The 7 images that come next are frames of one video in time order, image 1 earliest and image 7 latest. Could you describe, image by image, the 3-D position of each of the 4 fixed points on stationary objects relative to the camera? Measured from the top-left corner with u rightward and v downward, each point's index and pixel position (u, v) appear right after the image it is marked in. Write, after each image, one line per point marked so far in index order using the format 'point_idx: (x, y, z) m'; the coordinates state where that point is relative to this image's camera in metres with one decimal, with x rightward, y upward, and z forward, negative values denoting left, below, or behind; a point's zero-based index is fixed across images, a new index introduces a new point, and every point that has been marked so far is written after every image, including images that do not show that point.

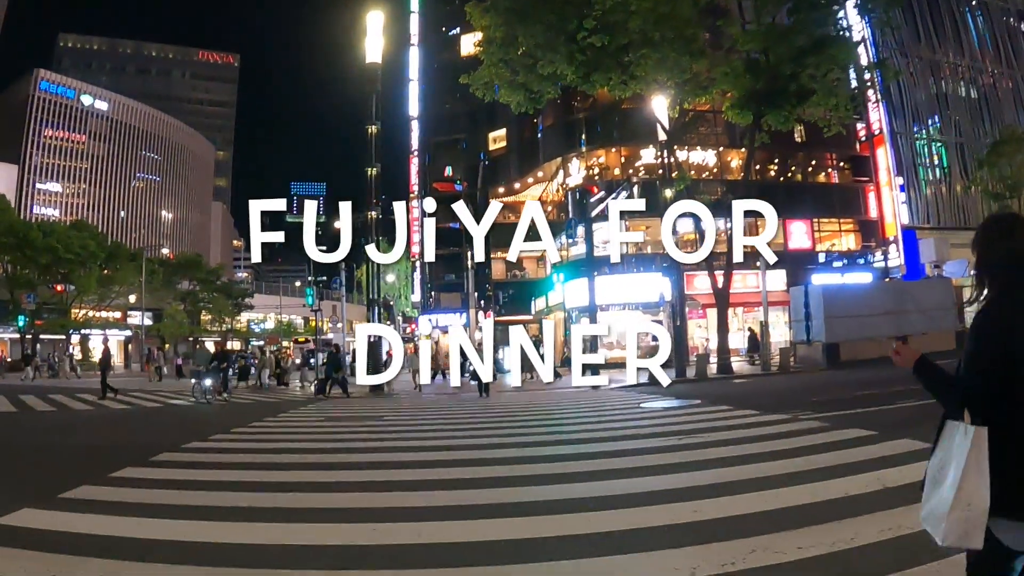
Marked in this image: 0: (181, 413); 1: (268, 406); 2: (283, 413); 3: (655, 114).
0: (-7.8, -3.1, +16.2) m
1: (-6.7, -3.2, +18.1) m
2: (-5.5, -3.0, +15.9) m
3: (+3.7, +4.5, +16.9) m
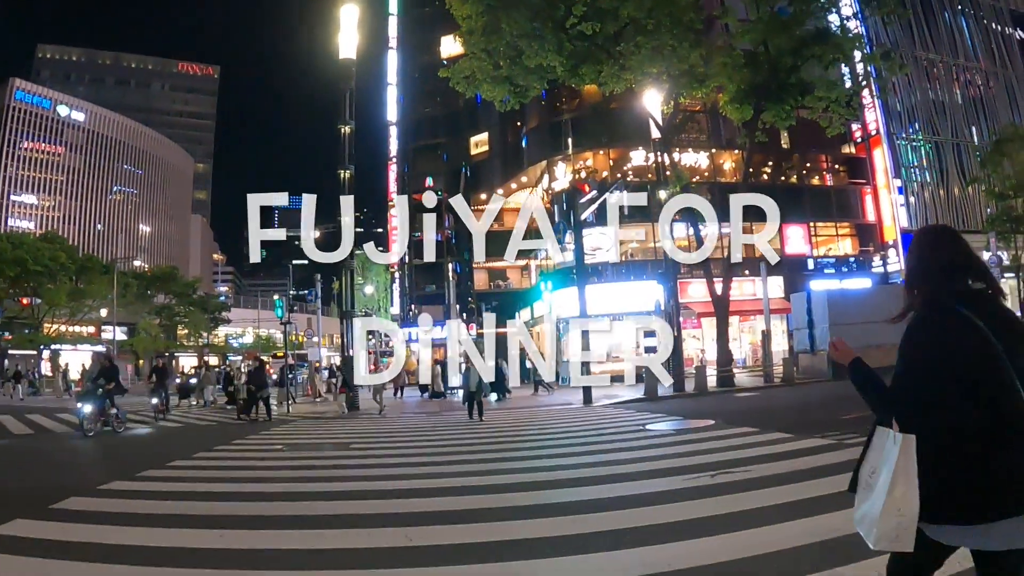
0: (-8.1, -3.3, +14.9) m
1: (-7.0, -3.5, +16.8) m
2: (-5.8, -3.3, +14.6) m
3: (+3.3, +4.3, +15.9) m
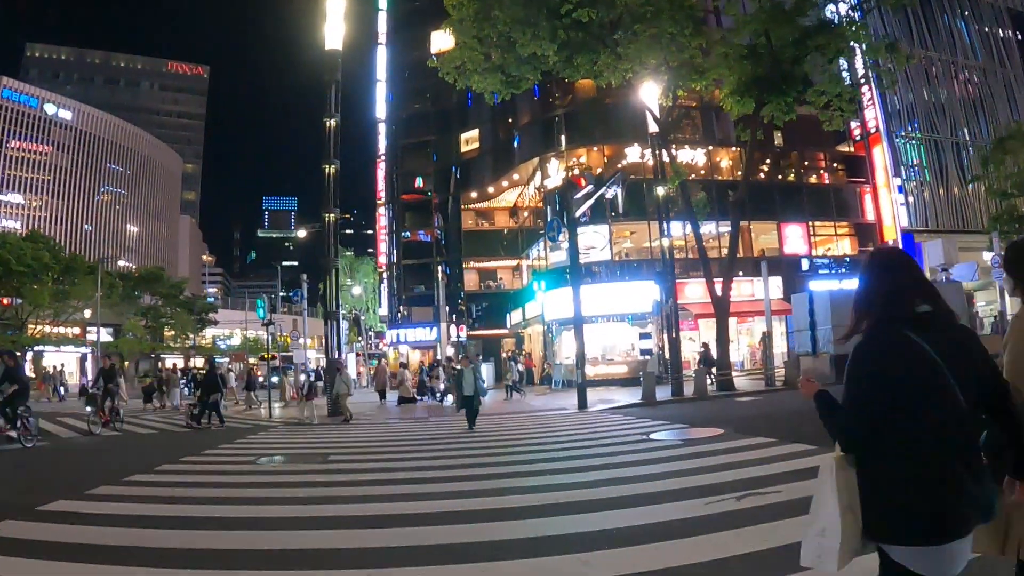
0: (-8.3, -3.3, +14.2) m
1: (-7.2, -3.5, +16.1) m
2: (-5.9, -3.3, +13.9) m
3: (+3.1, +4.3, +15.4) m
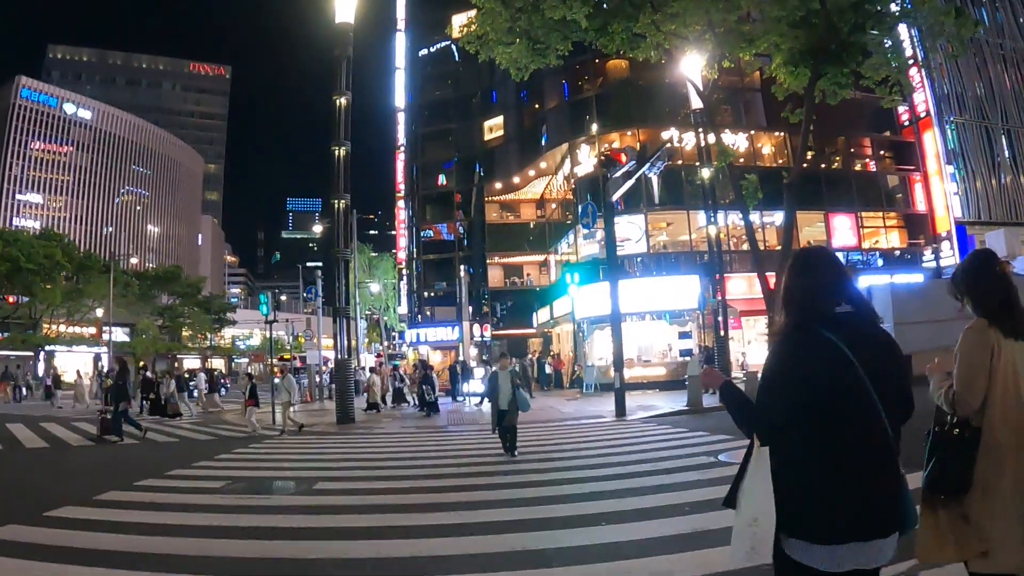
0: (-7.8, -3.2, +13.0) m
1: (-6.6, -3.4, +14.9) m
2: (-5.4, -3.2, +12.7) m
3: (+3.7, +4.4, +13.9) m
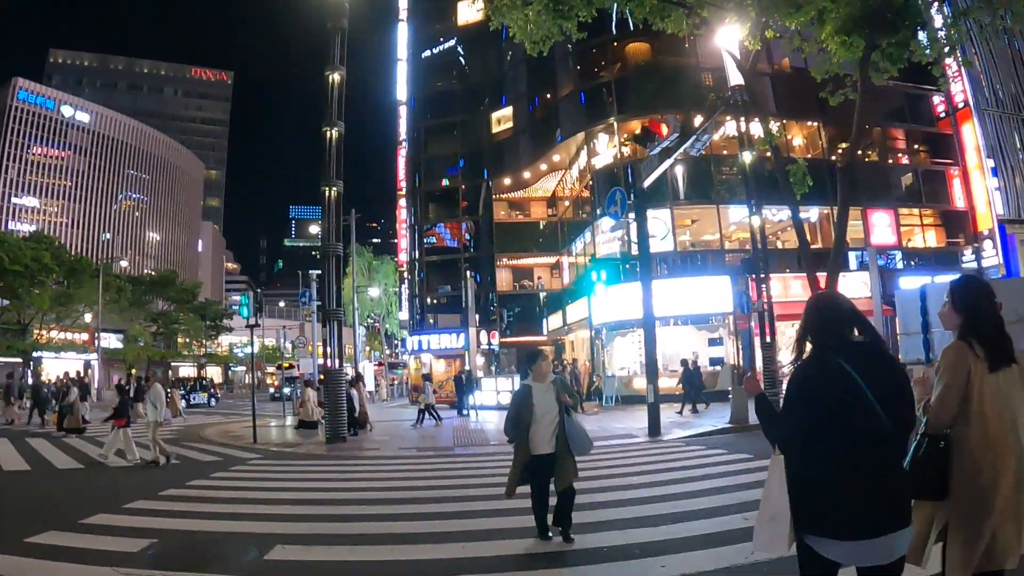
0: (-7.5, -3.2, +11.5) m
1: (-6.4, -3.4, +13.3) m
2: (-5.2, -3.1, +11.1) m
3: (+3.9, +4.4, +12.4) m
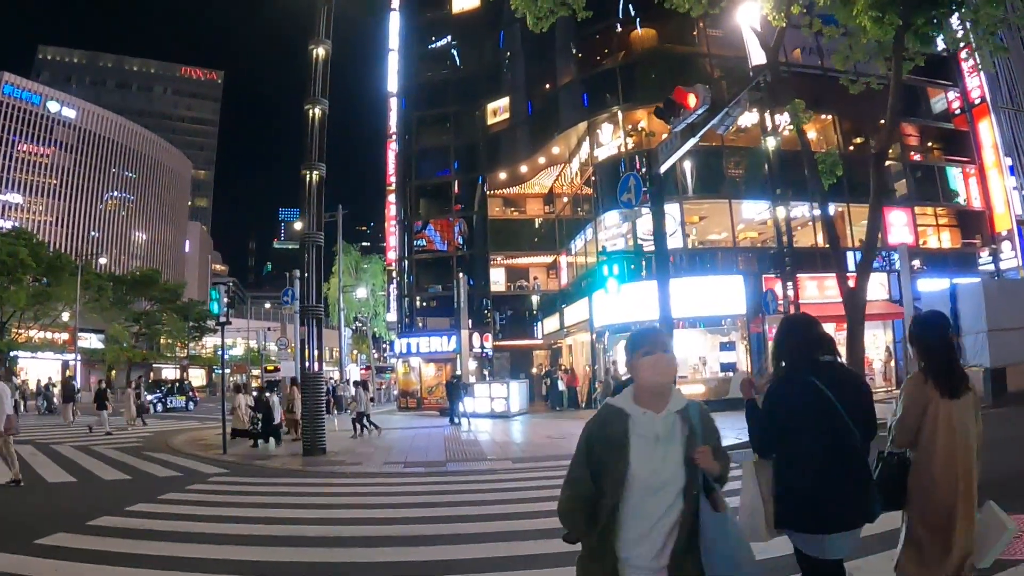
0: (-7.6, -3.1, +10.3) m
1: (-6.4, -3.3, +12.2) m
2: (-5.2, -3.0, +10.0) m
3: (+3.9, +4.4, +11.4) m
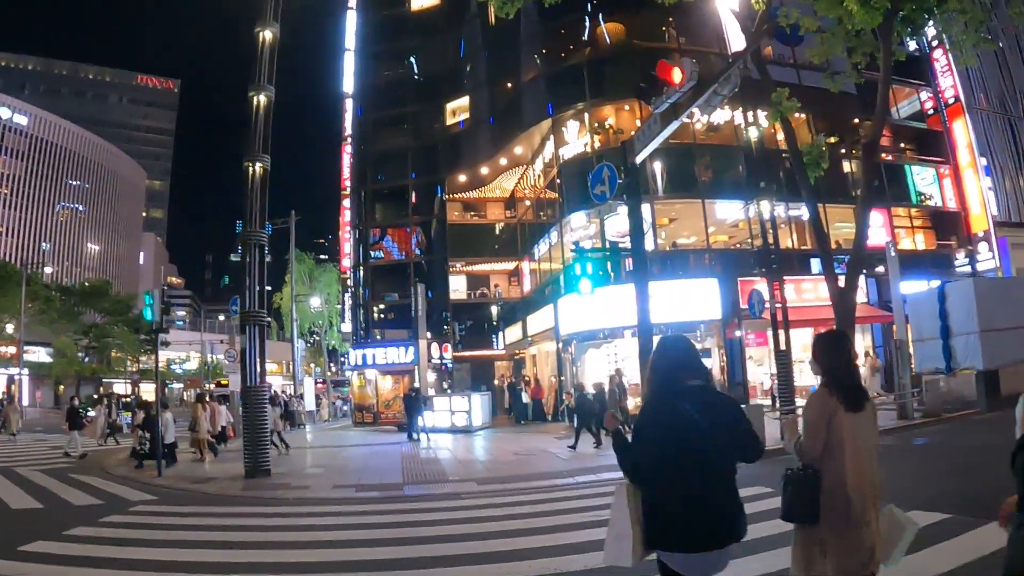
0: (-8.0, -3.2, +9.0) m
1: (-7.0, -3.4, +11.0) m
2: (-5.7, -3.1, +8.9) m
3: (+3.3, +4.4, +10.9) m
